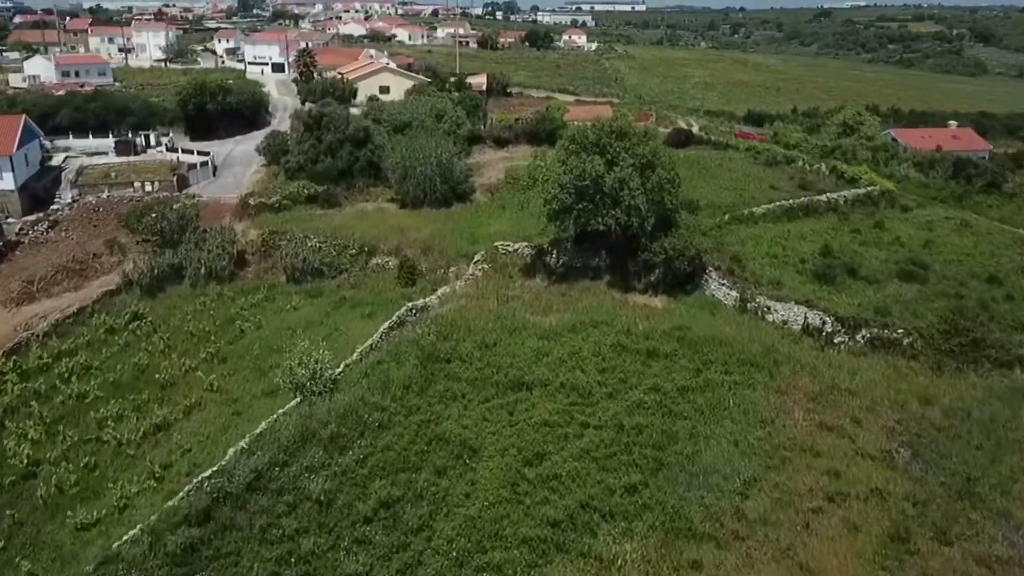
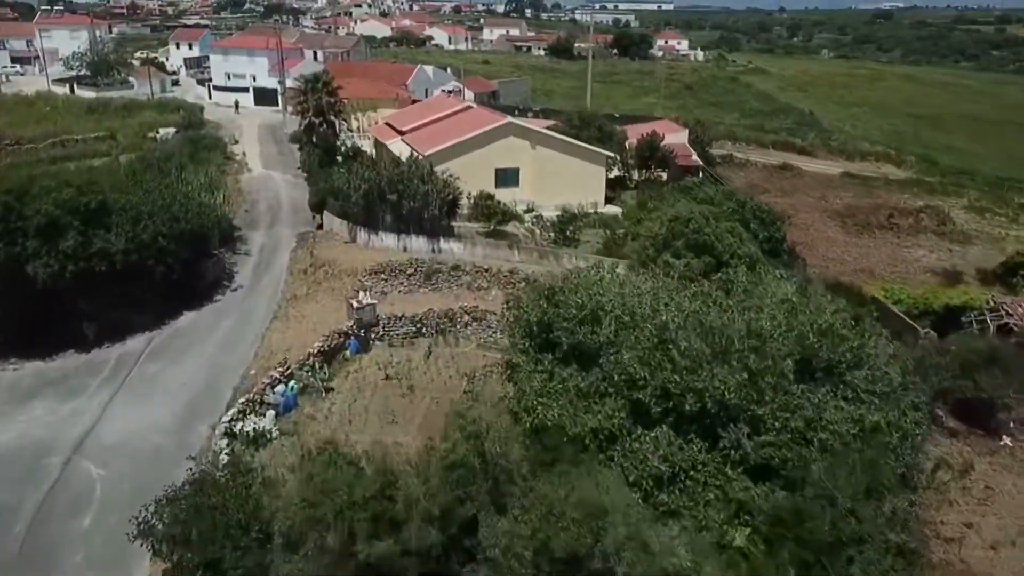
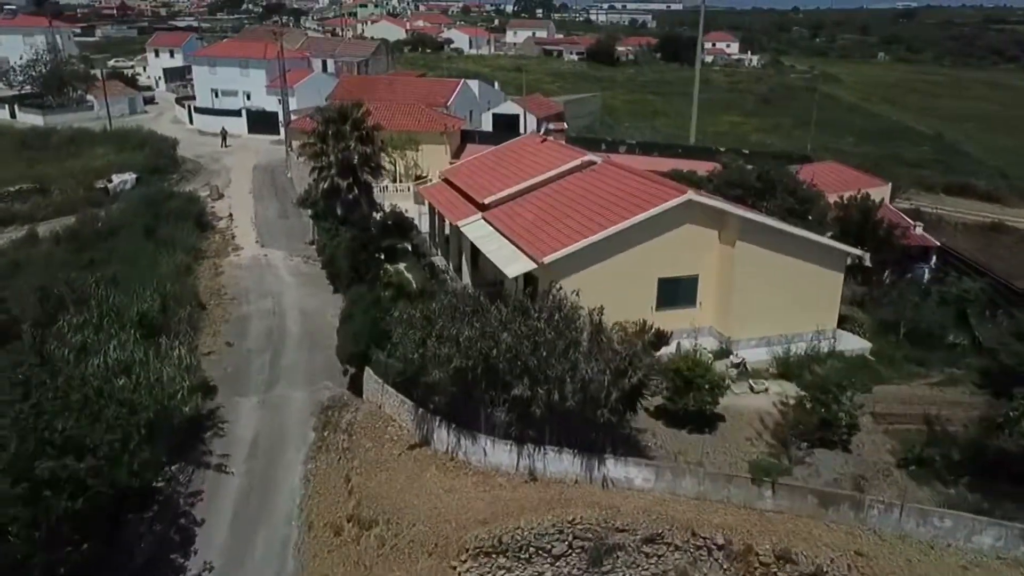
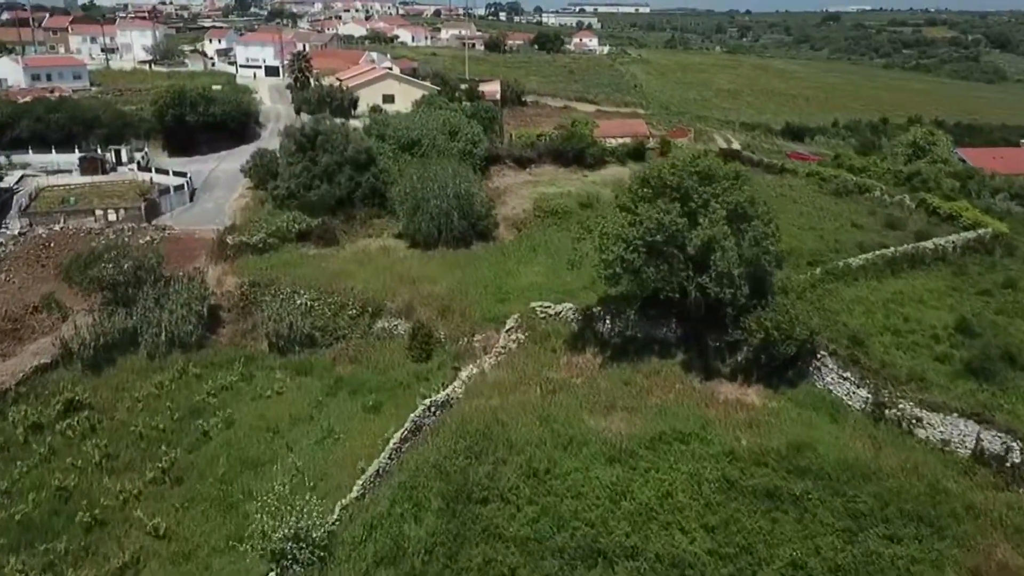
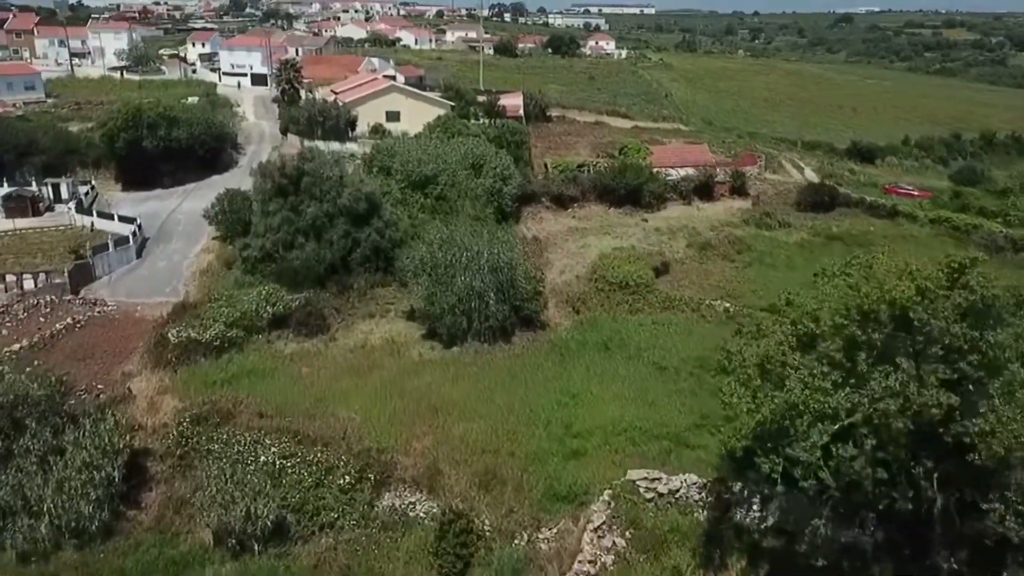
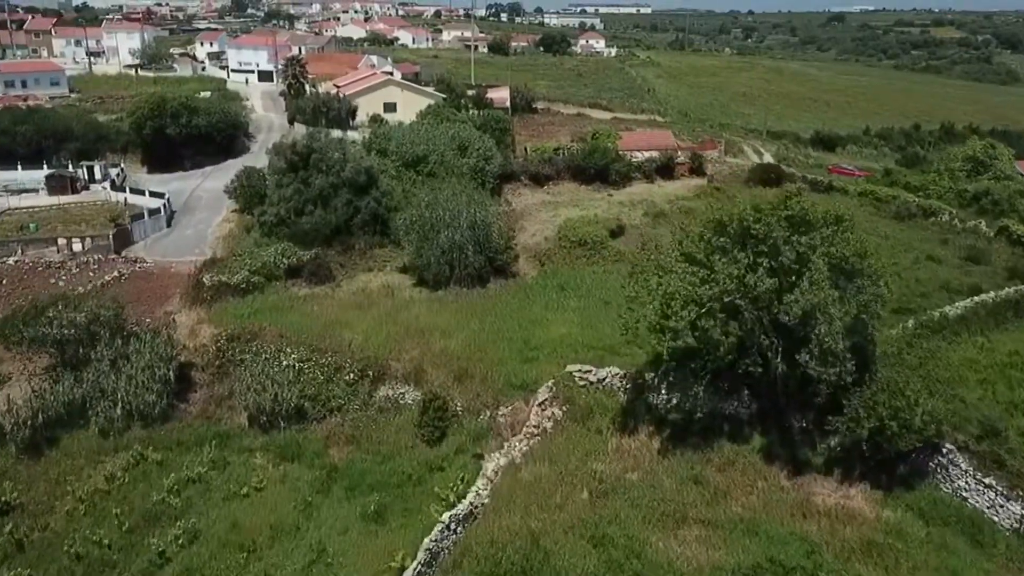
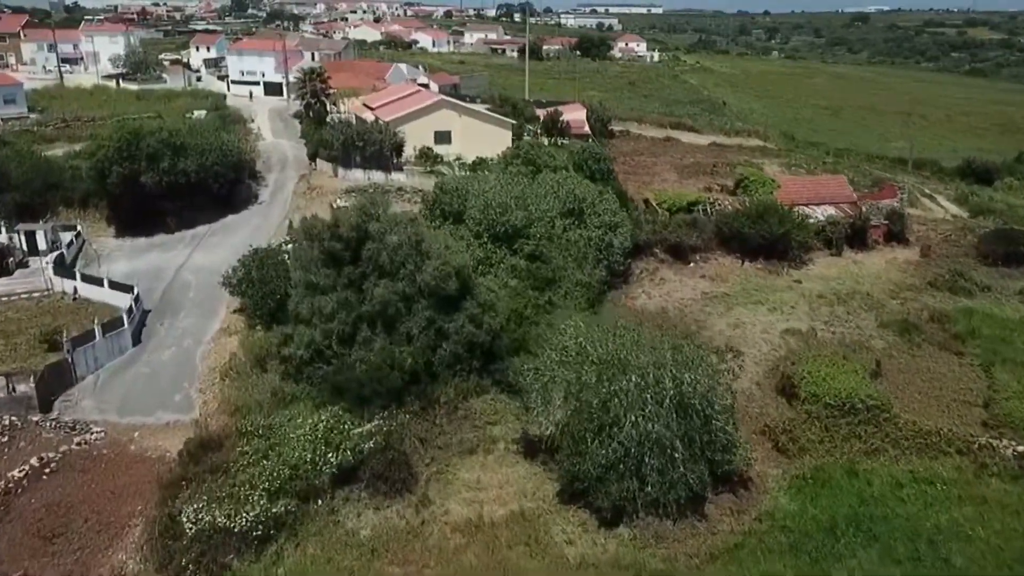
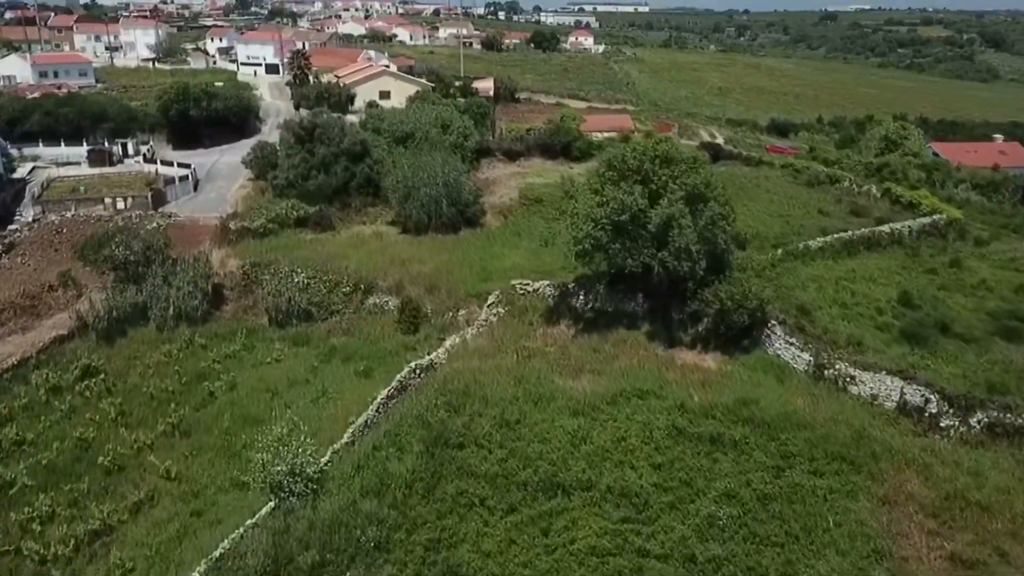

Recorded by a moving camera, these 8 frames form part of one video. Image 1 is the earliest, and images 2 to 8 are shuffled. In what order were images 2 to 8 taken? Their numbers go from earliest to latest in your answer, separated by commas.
8, 4, 6, 5, 7, 2, 3
